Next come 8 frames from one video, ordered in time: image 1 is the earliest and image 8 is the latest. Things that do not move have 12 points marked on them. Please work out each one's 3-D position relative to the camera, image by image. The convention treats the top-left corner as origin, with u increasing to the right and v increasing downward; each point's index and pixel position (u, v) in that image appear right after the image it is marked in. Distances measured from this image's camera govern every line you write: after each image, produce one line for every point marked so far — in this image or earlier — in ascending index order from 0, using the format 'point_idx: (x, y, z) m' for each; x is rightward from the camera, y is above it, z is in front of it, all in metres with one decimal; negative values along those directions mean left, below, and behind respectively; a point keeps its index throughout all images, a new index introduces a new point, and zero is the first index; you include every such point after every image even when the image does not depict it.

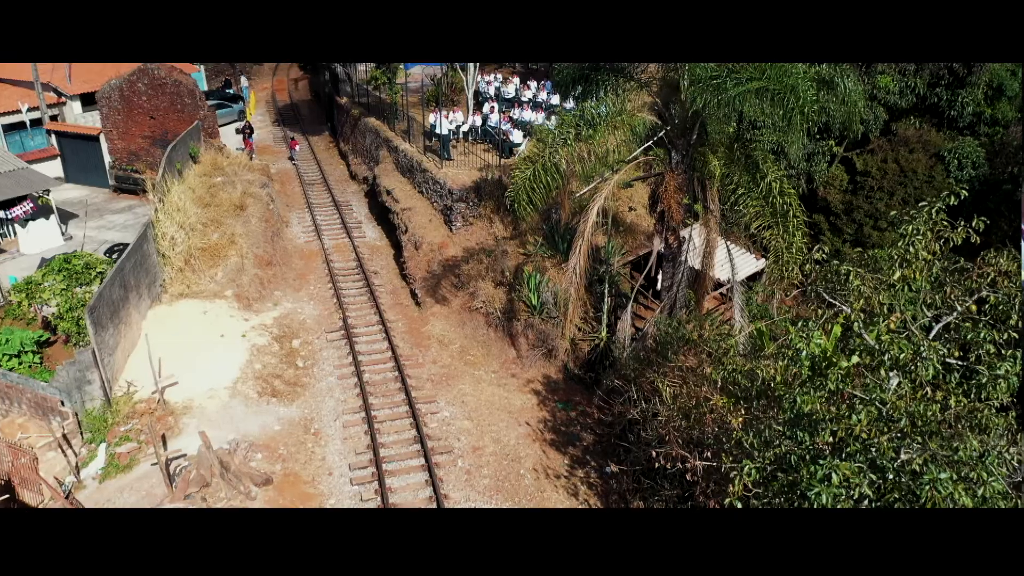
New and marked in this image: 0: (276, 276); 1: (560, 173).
0: (-5.2, +0.3, +16.8) m
1: (+0.6, +1.7, +11.1) m
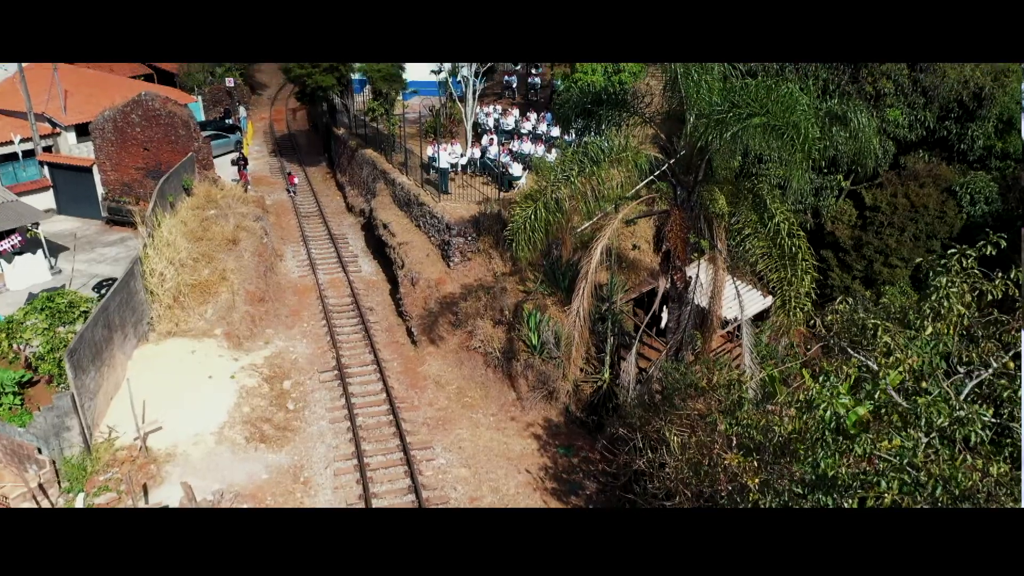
0: (-5.2, -0.5, +16.3) m
1: (+0.6, +1.1, +10.7) m
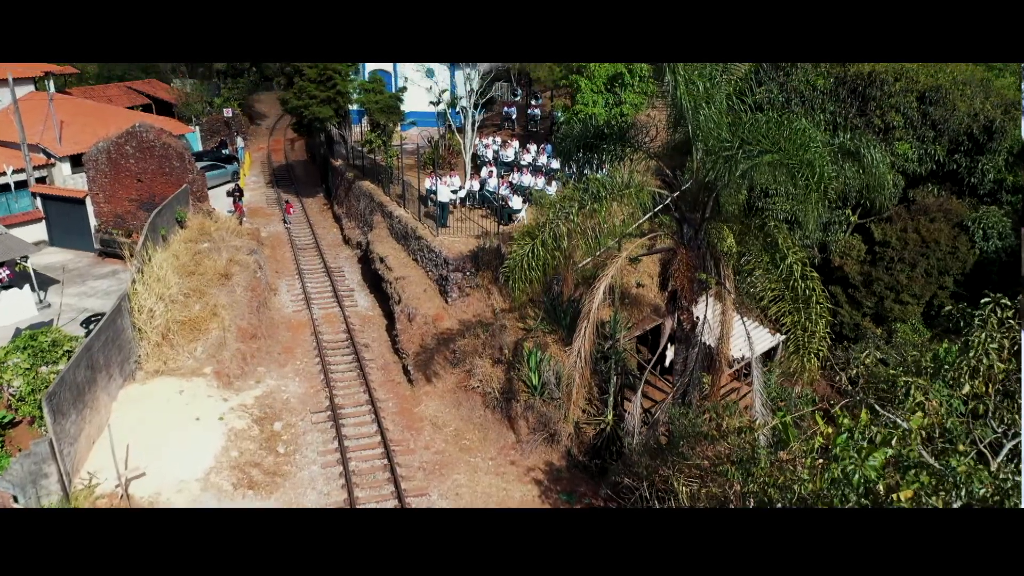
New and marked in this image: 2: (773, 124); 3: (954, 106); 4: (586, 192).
0: (-5.2, -1.3, +15.8) m
1: (+0.6, +0.5, +10.3) m
2: (+3.4, +2.0, +9.6) m
3: (+8.1, +3.3, +14.0) m
4: (+1.0, +1.3, +10.4) m
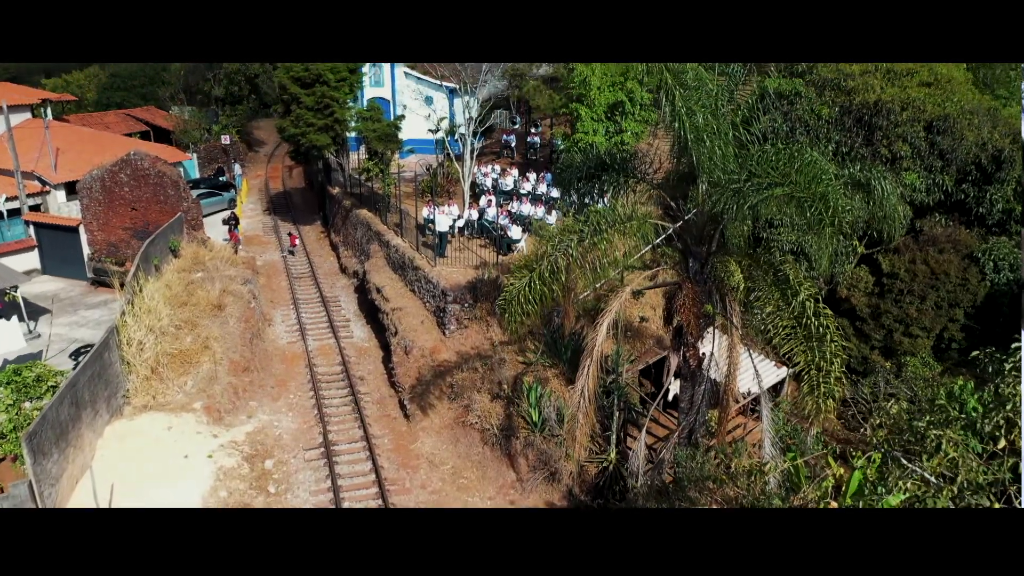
0: (-5.2, -1.9, +15.4) m
1: (+0.6, +0.1, +9.9) m
2: (+3.4, +1.6, +9.3) m
3: (+8.1, +2.8, +13.8) m
4: (+1.0, +0.8, +10.1) m
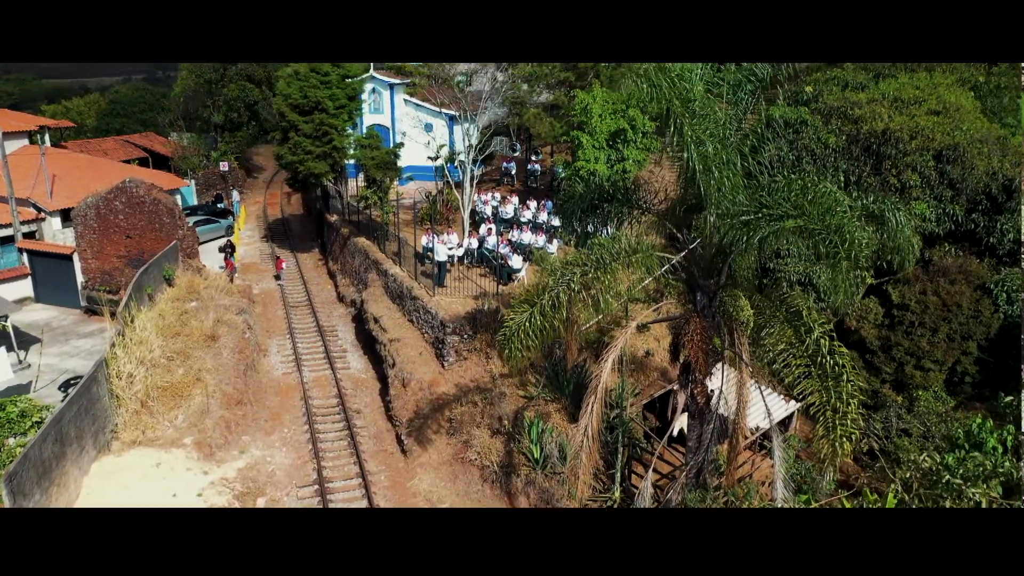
0: (-5.2, -2.5, +15.0) m
1: (+0.6, -0.4, +9.6) m
2: (+3.4, +1.2, +9.0) m
3: (+8.1, +2.2, +13.5) m
4: (+1.0, +0.4, +9.8) m
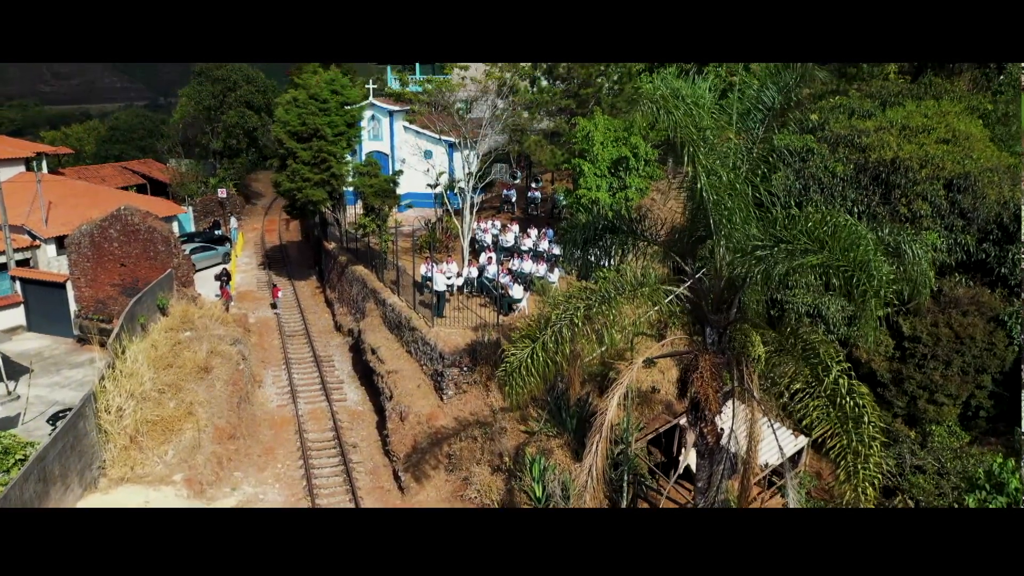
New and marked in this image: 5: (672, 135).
0: (-5.2, -3.1, +14.6) m
1: (+0.6, -0.8, +9.2) m
2: (+3.4, +0.8, +8.7) m
3: (+8.1, +1.6, +13.2) m
4: (+1.0, 0.0, +9.4) m
5: (+1.9, +1.8, +8.9) m
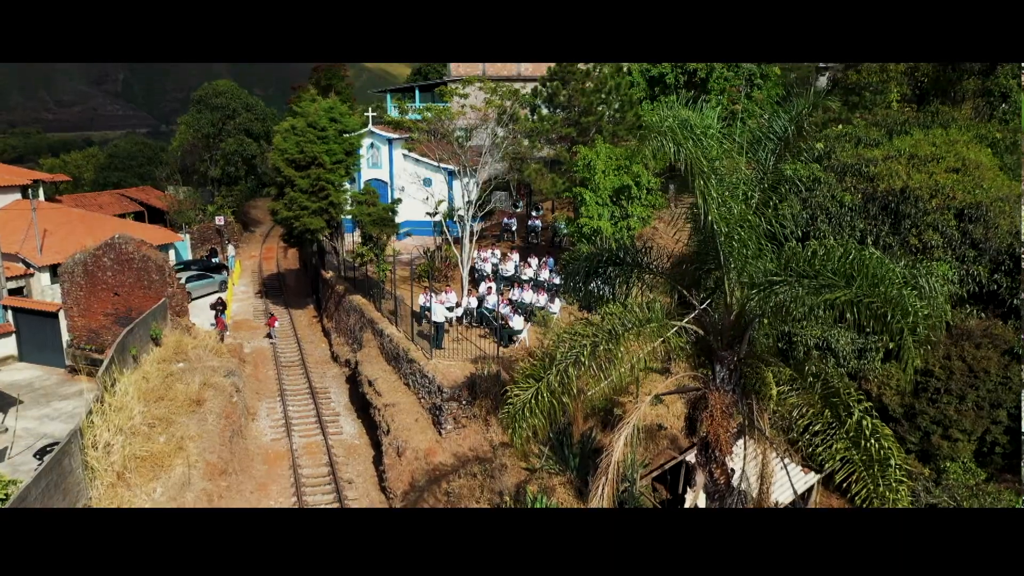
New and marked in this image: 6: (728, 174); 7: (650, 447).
0: (-5.2, -3.7, +14.1) m
1: (+0.7, -1.2, +8.8) m
2: (+3.4, +0.4, +8.4) m
3: (+8.2, +1.1, +12.9) m
4: (+1.0, -0.4, +9.1) m
5: (+1.9, +1.4, +8.6) m
6: (+2.5, +1.3, +8.9) m
7: (+2.4, -2.8, +13.2) m
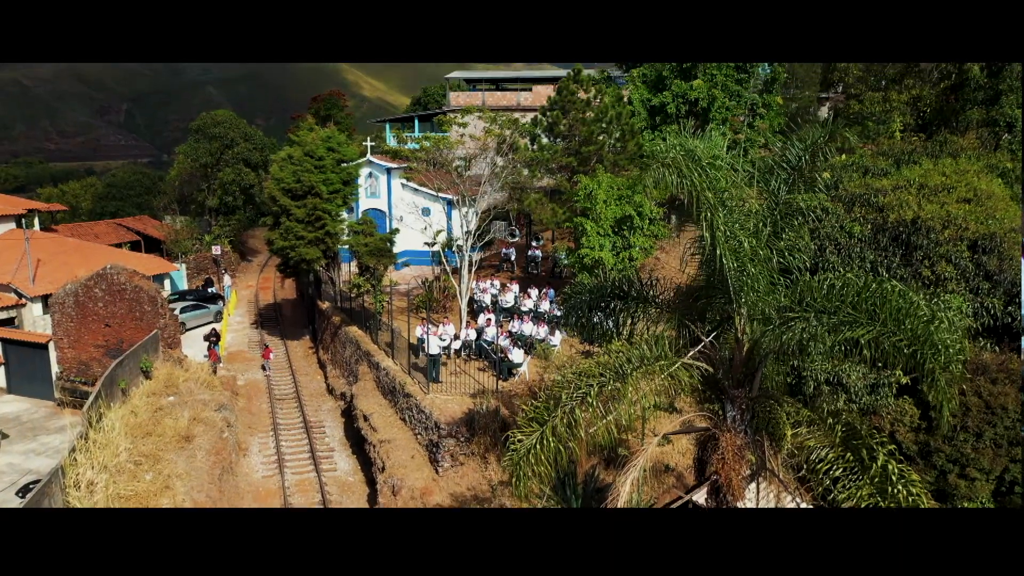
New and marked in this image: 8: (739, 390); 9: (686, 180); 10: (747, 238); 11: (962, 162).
0: (-5.2, -4.3, +13.6) m
1: (+0.7, -1.6, +8.4) m
2: (+3.4, 0.0, +8.0) m
3: (+8.2, +0.6, +12.6) m
4: (+1.0, -0.8, +8.7) m
5: (+1.9, +1.0, +8.3) m
6: (+2.5, +0.9, +8.5) m
7: (+2.4, -3.3, +12.7) m
8: (+2.5, -1.1, +8.6) m
9: (+1.9, +1.2, +8.2) m
10: (+2.5, +0.6, +8.3) m
11: (+8.8, +2.5, +15.1) m
